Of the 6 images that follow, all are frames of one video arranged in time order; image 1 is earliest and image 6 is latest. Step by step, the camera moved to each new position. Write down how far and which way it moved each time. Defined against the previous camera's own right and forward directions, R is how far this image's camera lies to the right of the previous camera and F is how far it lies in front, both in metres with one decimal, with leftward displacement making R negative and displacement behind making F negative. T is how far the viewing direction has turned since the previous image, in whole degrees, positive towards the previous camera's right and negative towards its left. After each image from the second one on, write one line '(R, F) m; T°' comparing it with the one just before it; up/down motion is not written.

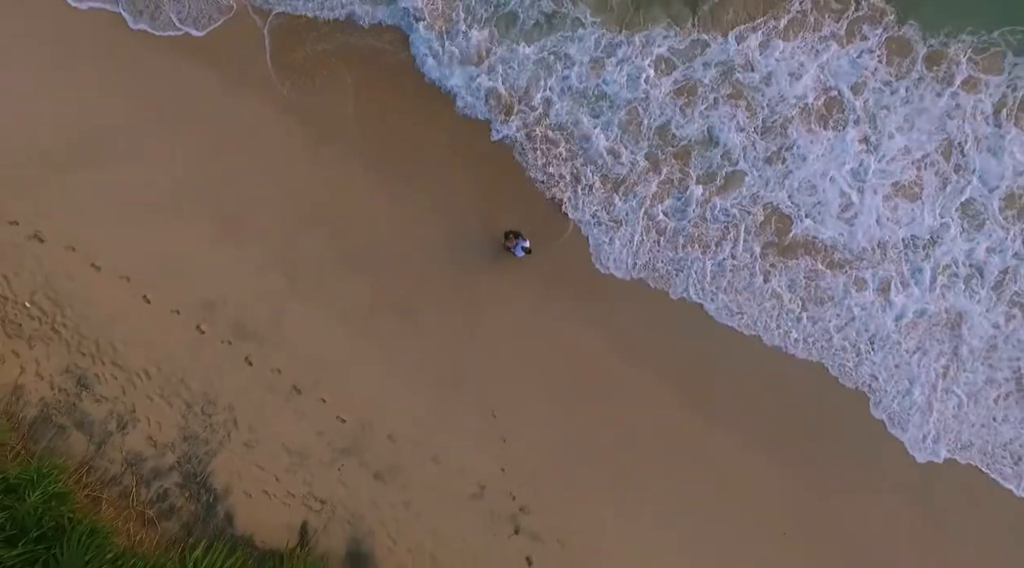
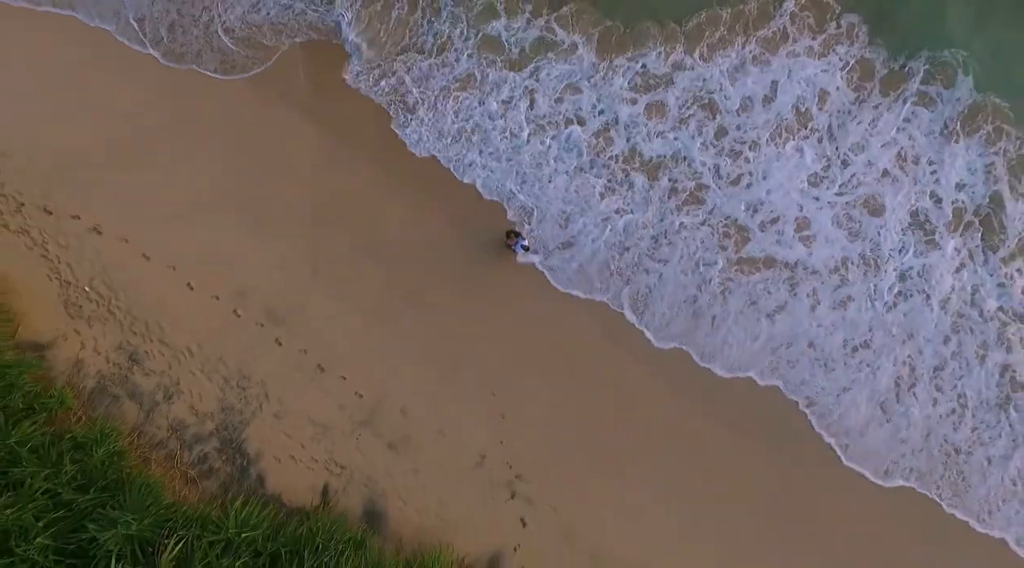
(+0.1, -0.8) m; -1°
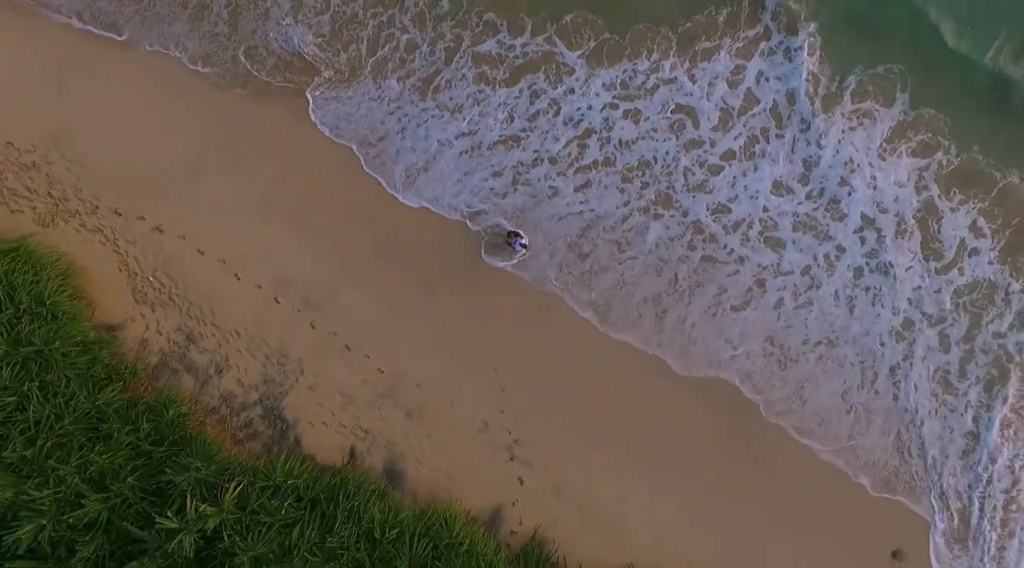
(0.0, -1.2) m; 0°
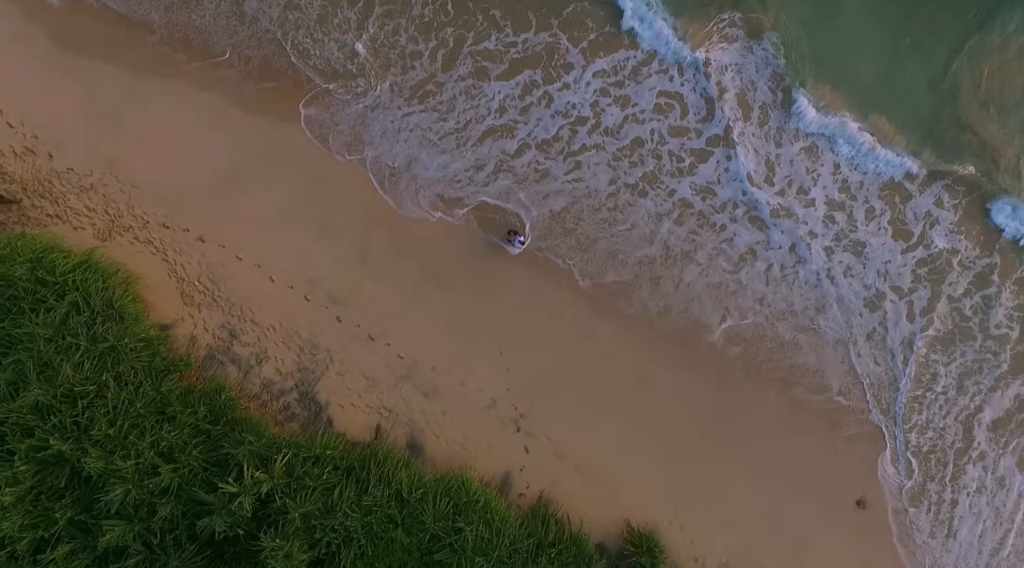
(0.0, -1.2) m; 0°
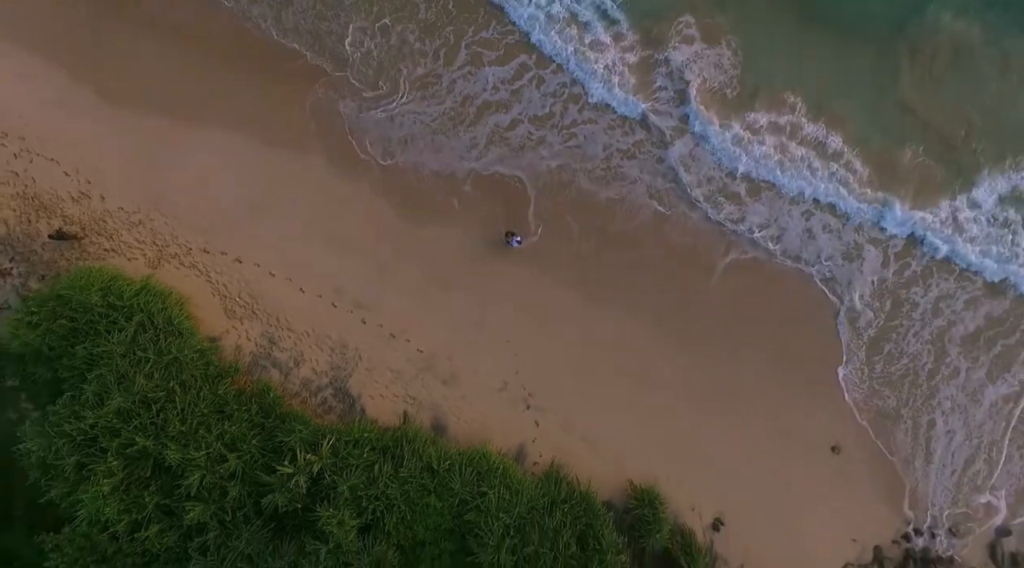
(0.0, -1.3) m; 0°
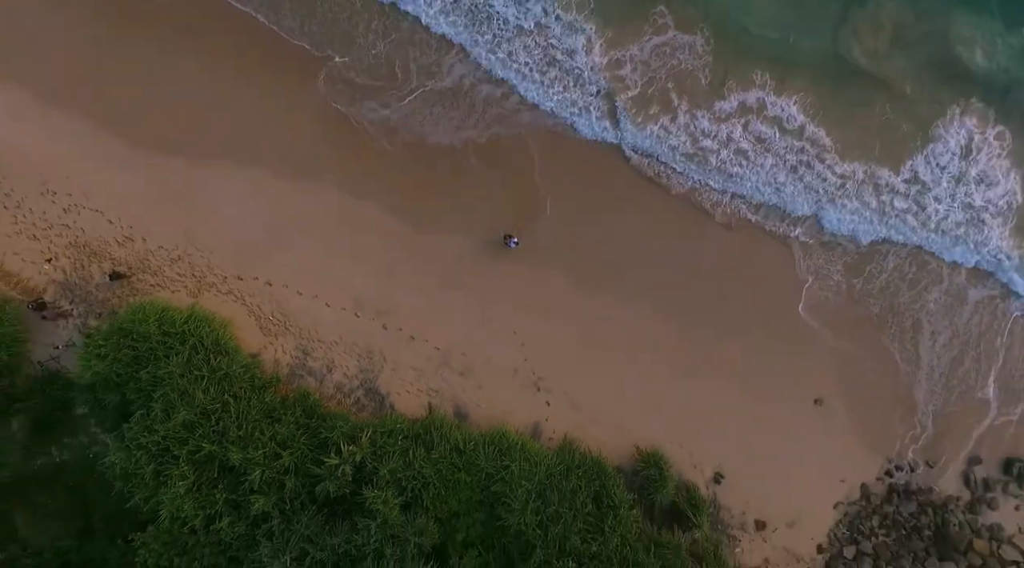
(0.0, -1.3) m; 0°
